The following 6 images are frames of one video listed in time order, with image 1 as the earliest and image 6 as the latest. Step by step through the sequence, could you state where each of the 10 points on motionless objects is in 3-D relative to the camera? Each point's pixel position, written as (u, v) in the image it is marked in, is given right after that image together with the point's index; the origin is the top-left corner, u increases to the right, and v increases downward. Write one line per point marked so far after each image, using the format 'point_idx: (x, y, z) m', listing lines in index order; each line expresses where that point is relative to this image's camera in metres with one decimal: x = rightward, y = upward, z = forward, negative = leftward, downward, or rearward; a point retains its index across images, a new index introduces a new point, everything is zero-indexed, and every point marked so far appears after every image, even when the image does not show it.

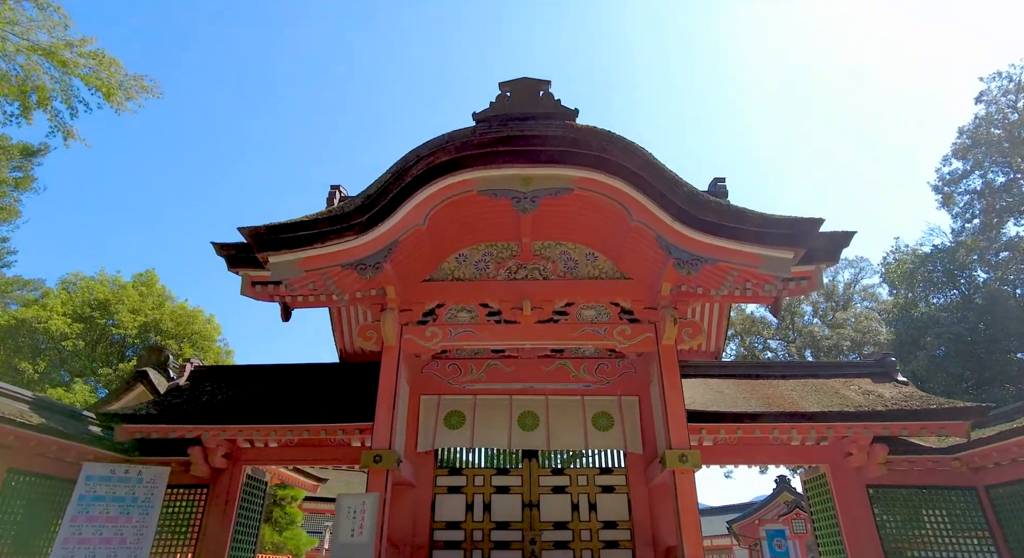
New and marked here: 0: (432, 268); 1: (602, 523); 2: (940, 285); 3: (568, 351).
0: (-1.0, +0.1, +7.3) m
1: (+1.1, -3.0, +7.3) m
2: (+13.2, -0.2, +18.4) m
3: (+0.8, -1.0, +8.2) m
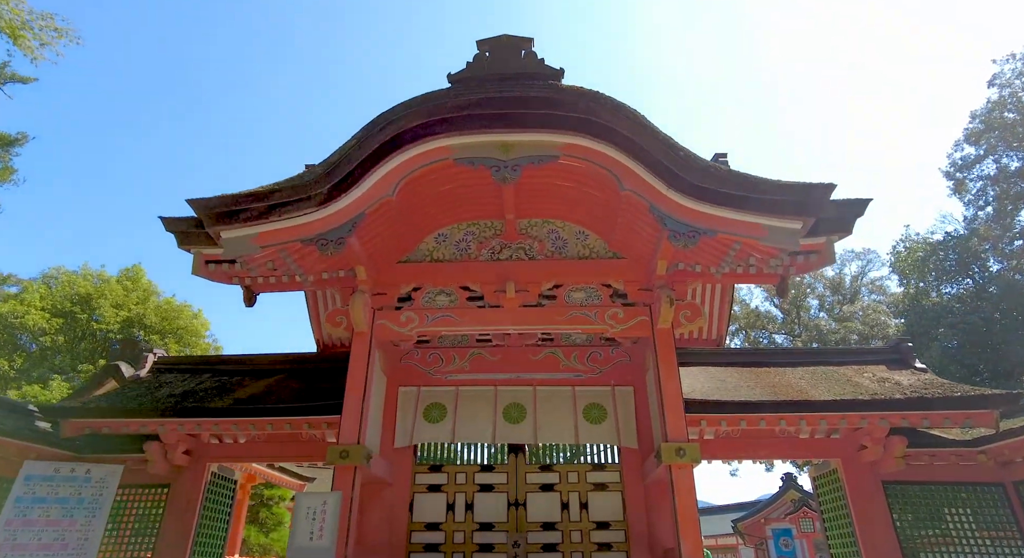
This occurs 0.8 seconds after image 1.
0: (-1.1, +0.3, +6.7) m
1: (+0.9, -2.8, +6.7) m
2: (+13.1, +0.1, +17.8) m
3: (+0.6, -0.8, +7.6) m
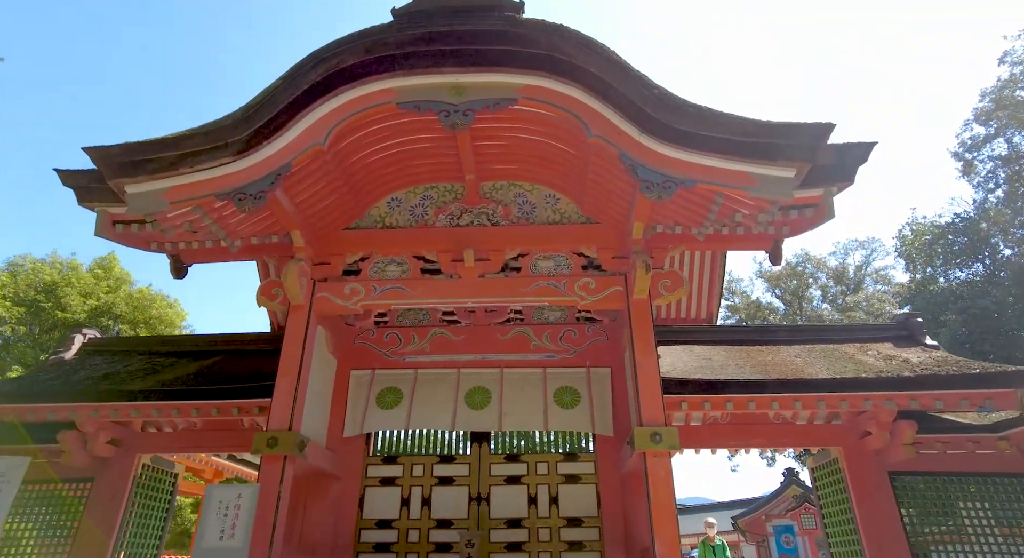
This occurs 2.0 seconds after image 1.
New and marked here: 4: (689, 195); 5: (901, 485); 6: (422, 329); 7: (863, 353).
0: (-1.6, +0.7, +6.0) m
1: (+0.5, -2.4, +6.0) m
2: (+12.7, +0.5, +17.0) m
3: (+0.2, -0.4, +6.9) m
4: (+1.5, +0.7, +5.0) m
5: (+4.0, -2.1, +6.1) m
6: (-1.1, -0.6, +6.9) m
7: (+3.6, -0.7, +6.0) m
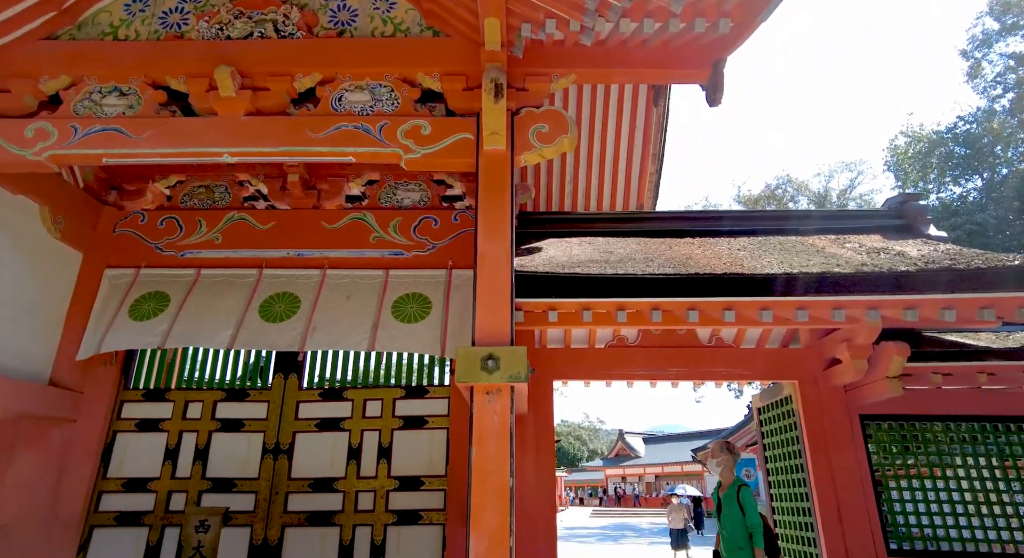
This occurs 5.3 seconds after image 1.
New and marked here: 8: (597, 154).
0: (-2.8, +1.7, +3.8) m
1: (-0.8, -1.4, +4.2) m
2: (+11.2, +2.6, +15.0) m
3: (-1.2, +0.7, +4.8) m
4: (+0.2, +1.6, +2.9) m
5: (+2.6, -1.1, +4.3) m
6: (-2.4, +0.5, +4.8) m
7: (+2.2, +0.2, +4.1) m
8: (+0.8, +1.1, +5.4) m
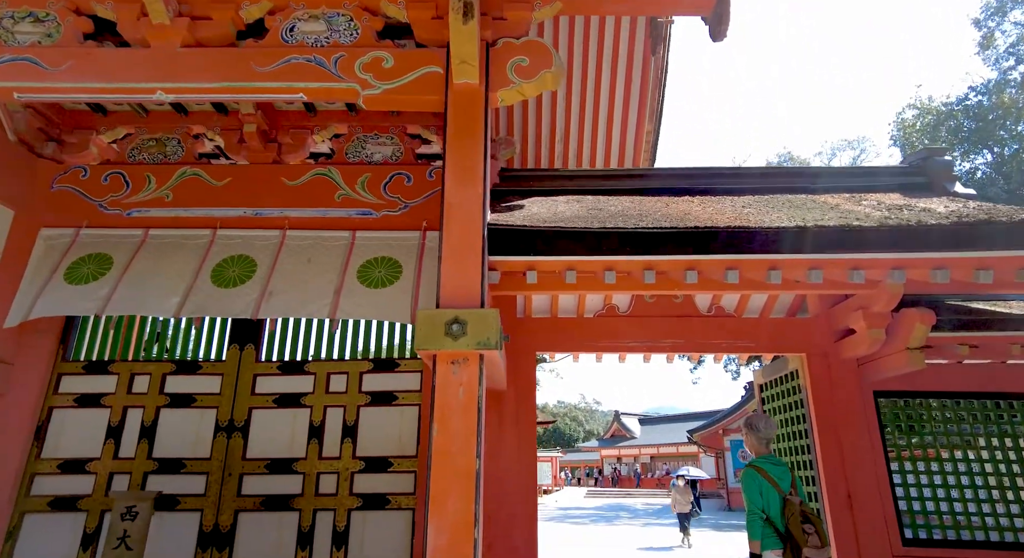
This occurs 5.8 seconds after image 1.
0: (-3.0, +1.9, +3.3) m
1: (-1.0, -1.2, +3.8) m
2: (+11.0, +3.2, +14.5) m
3: (-1.3, +0.9, +4.4) m
4: (+0.1, +1.8, +2.4) m
5: (+2.5, -0.9, +4.0) m
6: (-2.5, +0.8, +4.3) m
7: (+2.1, +0.5, +3.7) m
8: (+0.6, +1.4, +4.9) m
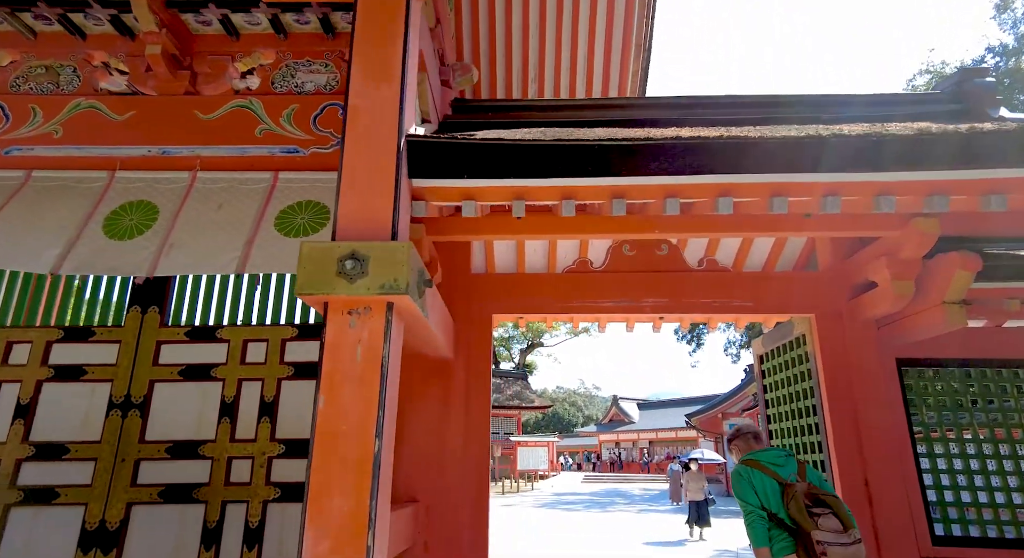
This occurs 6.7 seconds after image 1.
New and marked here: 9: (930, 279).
0: (-3.3, +2.2, +2.6) m
1: (-1.2, -0.9, +3.2) m
2: (+10.7, +3.7, +13.8) m
3: (-1.6, +1.2, +3.7) m
4: (-0.2, +2.0, +1.7) m
5: (+2.2, -0.6, +3.3) m
6: (-2.8, +1.1, +3.7) m
7: (+1.8, +0.8, +3.0) m
8: (+0.4, +1.7, +4.2) m
9: (+2.0, 0.0, +2.9) m
